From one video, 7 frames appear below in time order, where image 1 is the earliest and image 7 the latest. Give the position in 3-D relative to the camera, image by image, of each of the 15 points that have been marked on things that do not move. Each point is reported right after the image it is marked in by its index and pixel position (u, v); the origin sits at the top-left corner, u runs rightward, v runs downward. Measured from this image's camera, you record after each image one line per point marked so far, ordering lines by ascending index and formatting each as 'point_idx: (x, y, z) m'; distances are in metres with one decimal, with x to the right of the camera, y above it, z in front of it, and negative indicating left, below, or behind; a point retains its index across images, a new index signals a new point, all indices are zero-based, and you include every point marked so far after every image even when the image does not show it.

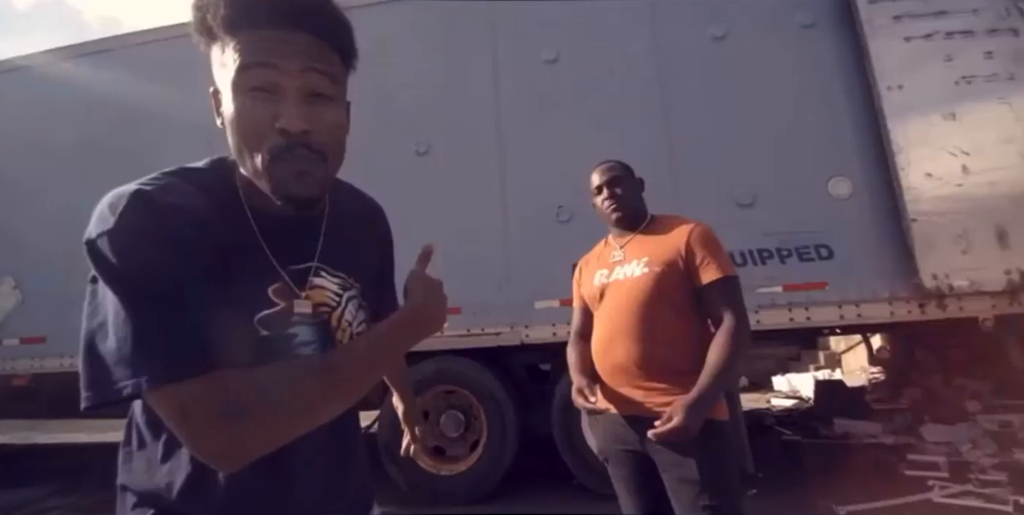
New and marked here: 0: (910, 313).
0: (+2.8, -0.4, +3.4) m
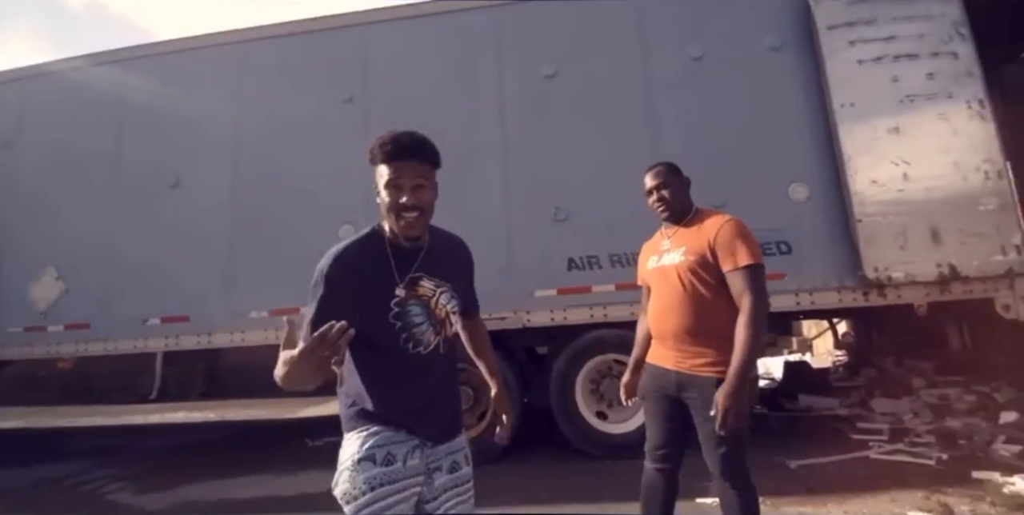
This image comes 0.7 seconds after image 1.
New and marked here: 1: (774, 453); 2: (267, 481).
0: (+2.8, -0.3, +3.9) m
1: (+2.0, -1.5, +3.6) m
2: (-2.1, -1.9, +4.0) m
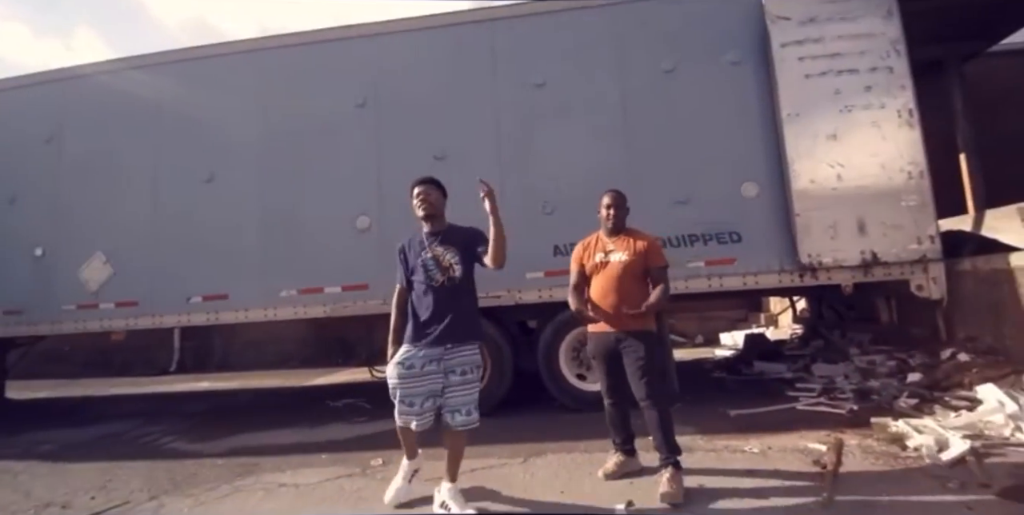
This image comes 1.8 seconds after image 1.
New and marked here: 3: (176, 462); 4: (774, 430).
0: (+2.7, -0.2, +4.6) m
1: (+2.0, -1.4, +4.4) m
2: (-2.1, -1.8, +4.8) m
3: (-2.9, -1.8, +4.1) m
4: (+2.0, -1.3, +3.6) m
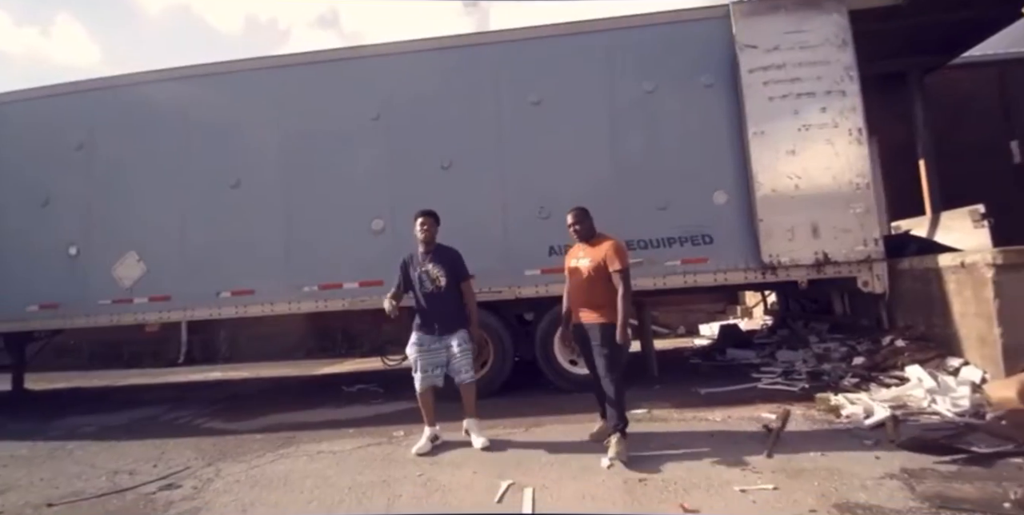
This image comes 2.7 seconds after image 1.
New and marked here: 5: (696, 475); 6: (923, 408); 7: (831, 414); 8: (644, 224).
0: (+2.7, -0.2, +5.3) m
1: (+2.0, -1.4, +5.1) m
2: (-2.1, -1.8, +5.4) m
3: (-2.9, -1.8, +4.7) m
4: (+2.0, -1.3, +4.2) m
5: (+1.1, -1.3, +2.8) m
6: (+3.3, -1.2, +3.8) m
7: (+2.6, -1.3, +3.9) m
8: (+1.5, +0.4, +5.4) m
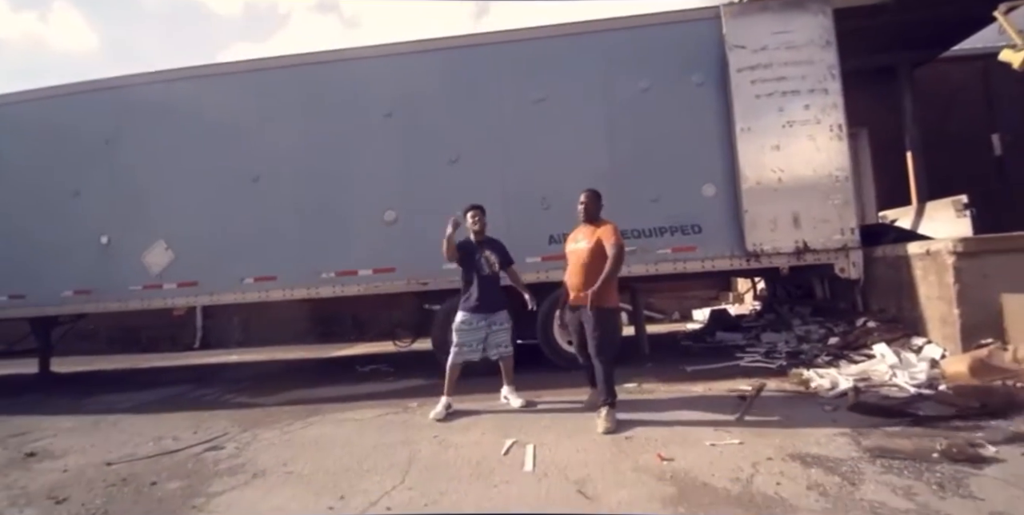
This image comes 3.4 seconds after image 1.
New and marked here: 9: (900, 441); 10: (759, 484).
0: (+2.8, -0.1, +5.7) m
1: (+2.0, -1.2, +5.5) m
2: (-2.1, -1.6, +5.8) m
3: (-2.9, -1.7, +5.2) m
4: (+2.0, -1.2, +4.7) m
5: (+1.1, -1.2, +3.3) m
6: (+3.3, -1.1, +4.2) m
7: (+2.7, -1.2, +4.3) m
8: (+1.5, +0.5, +5.8) m
9: (+2.5, -1.2, +3.0) m
10: (+1.3, -1.2, +2.5) m
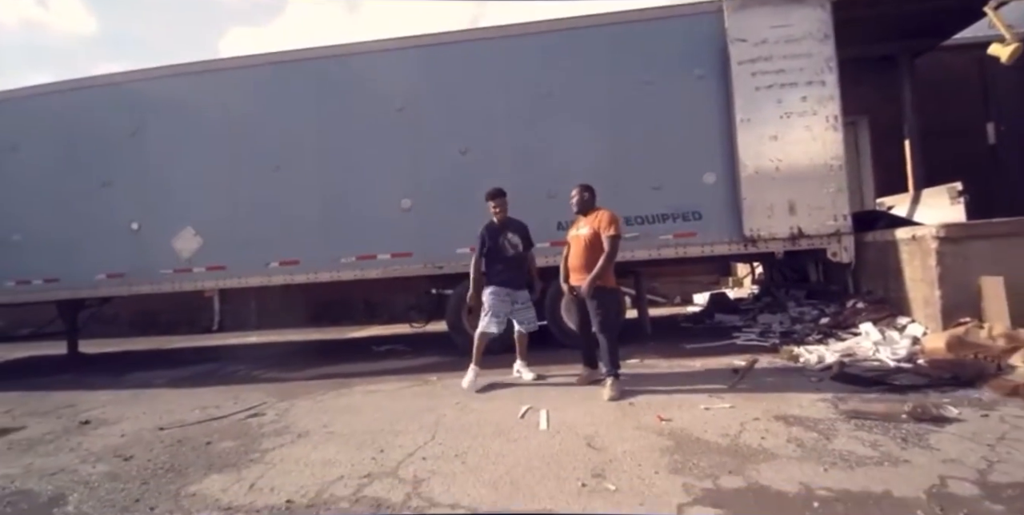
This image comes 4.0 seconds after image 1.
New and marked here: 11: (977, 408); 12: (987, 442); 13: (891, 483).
0: (+2.9, +0.1, +6.0) m
1: (+2.1, -1.1, +5.9) m
2: (-2.0, -1.4, +6.2) m
3: (-2.8, -1.5, +5.6) m
4: (+2.2, -1.0, +5.0) m
5: (+1.3, -1.1, +3.6) m
6: (+3.5, -1.0, +4.6) m
7: (+2.8, -1.0, +4.7) m
8: (+1.7, +0.7, +6.1) m
9: (+2.6, -1.0, +3.3) m
10: (+1.4, -1.1, +2.8) m
11: (+3.2, -1.0, +3.2) m
12: (+2.7, -1.0, +2.7) m
13: (+1.8, -1.0, +2.2) m
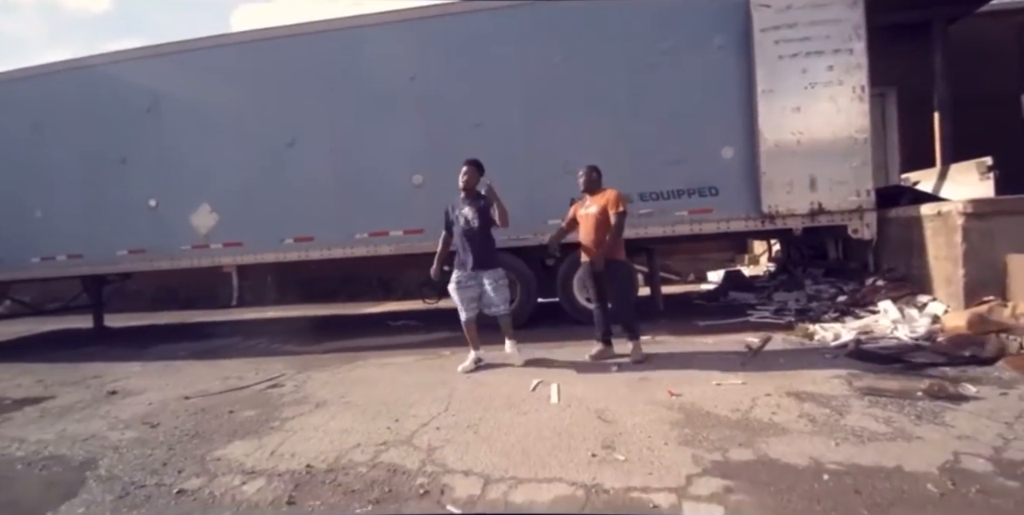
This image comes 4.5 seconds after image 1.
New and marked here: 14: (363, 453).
0: (+3.1, +0.4, +5.9) m
1: (+2.3, -0.8, +5.8) m
2: (-1.8, -1.1, +6.3) m
3: (-2.6, -1.2, +5.7) m
4: (+2.3, -0.8, +5.0) m
5: (+1.3, -0.9, +3.6) m
6: (+3.6, -0.7, +4.5) m
7: (+2.9, -0.8, +4.6) m
8: (+1.8, +1.0, +6.0) m
9: (+2.7, -0.9, +3.3) m
10: (+1.5, -0.9, +2.8) m
11: (+3.3, -0.9, +3.2) m
12: (+2.7, -0.9, +2.6) m
13: (+1.8, -0.9, +2.2) m
14: (-0.8, -1.1, +2.6) m
